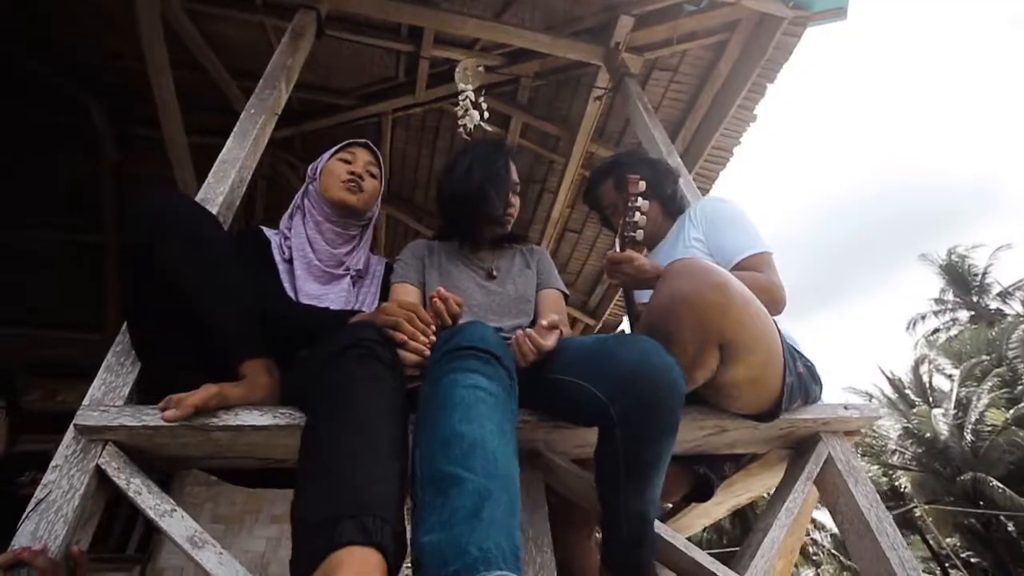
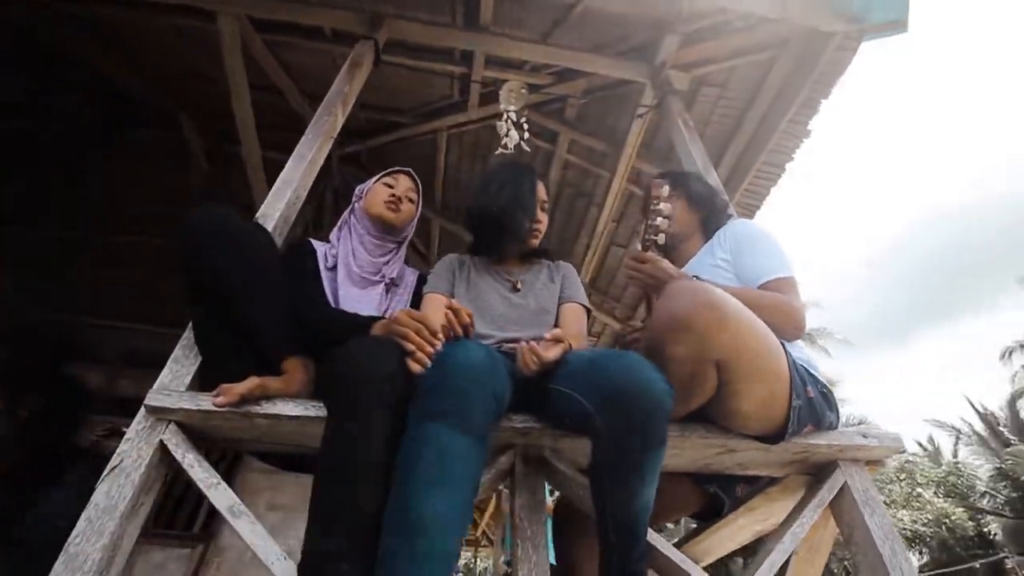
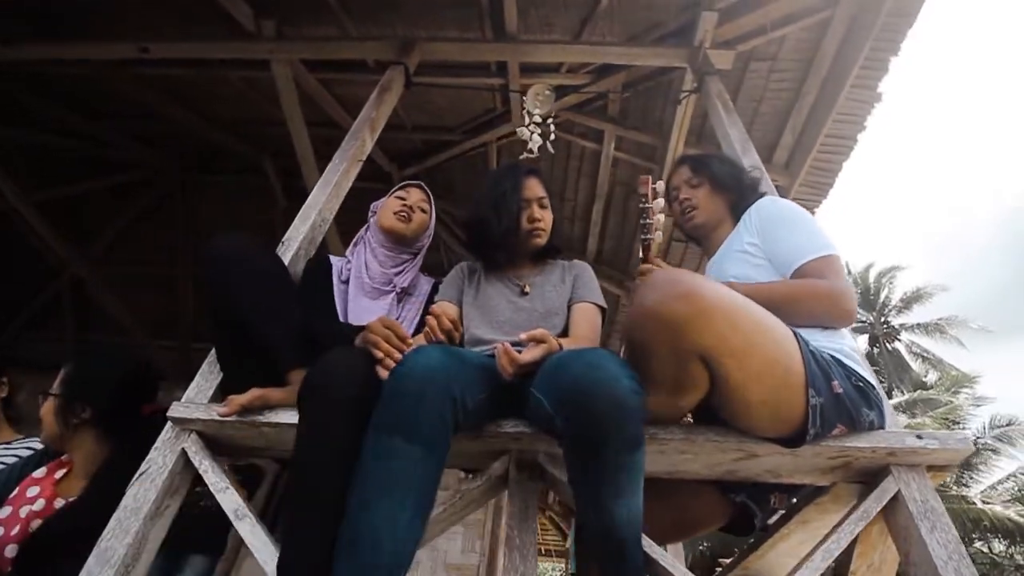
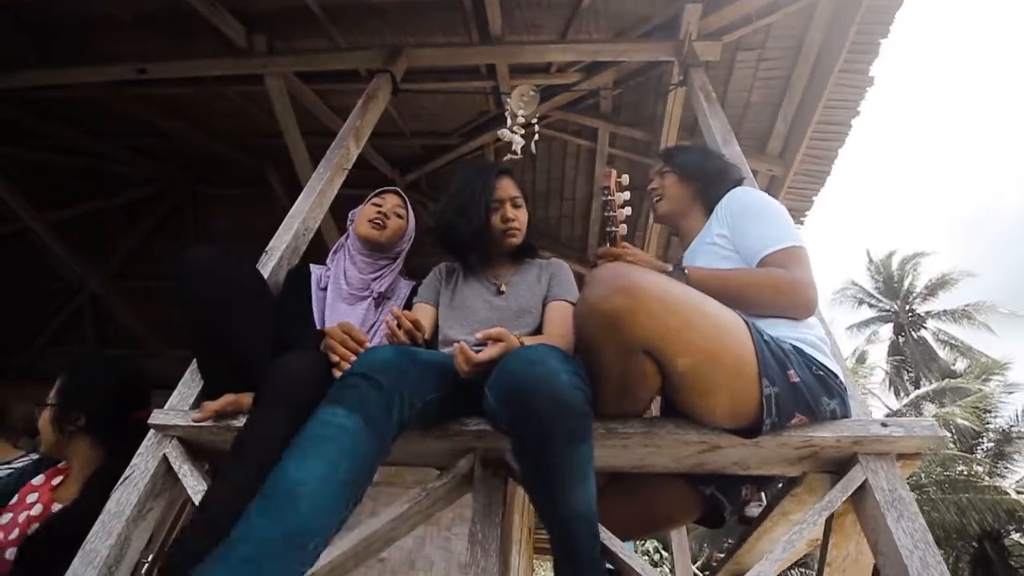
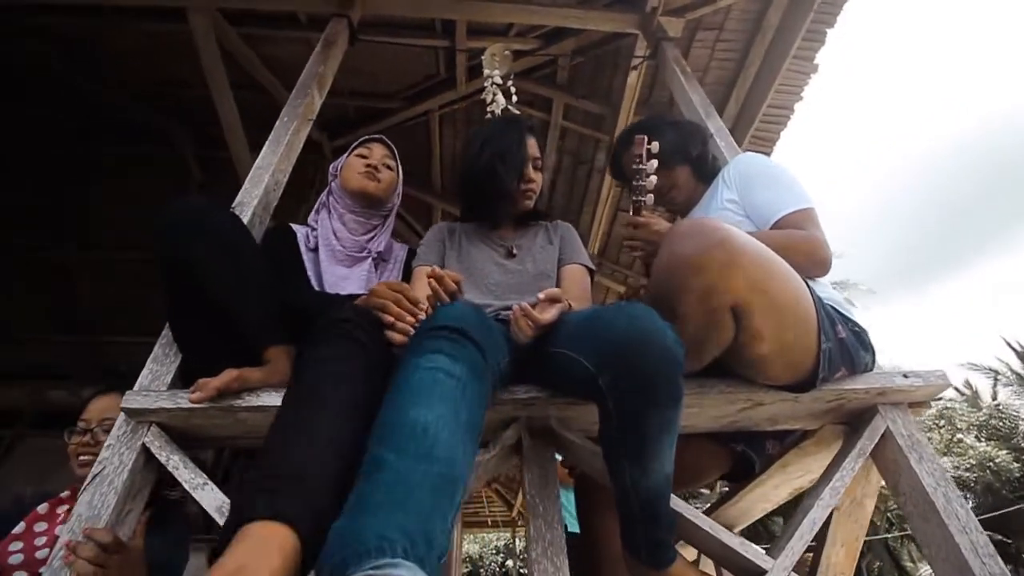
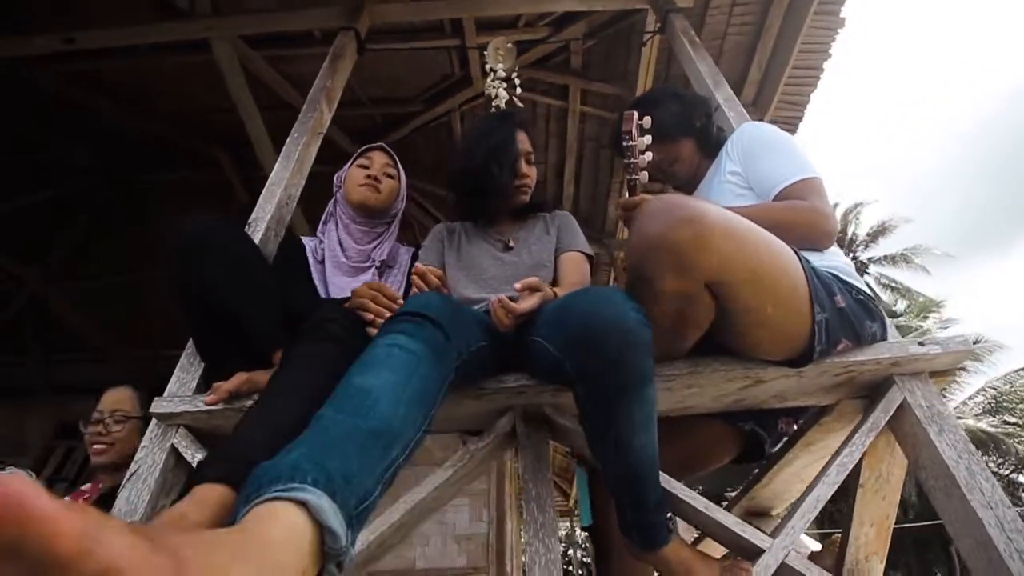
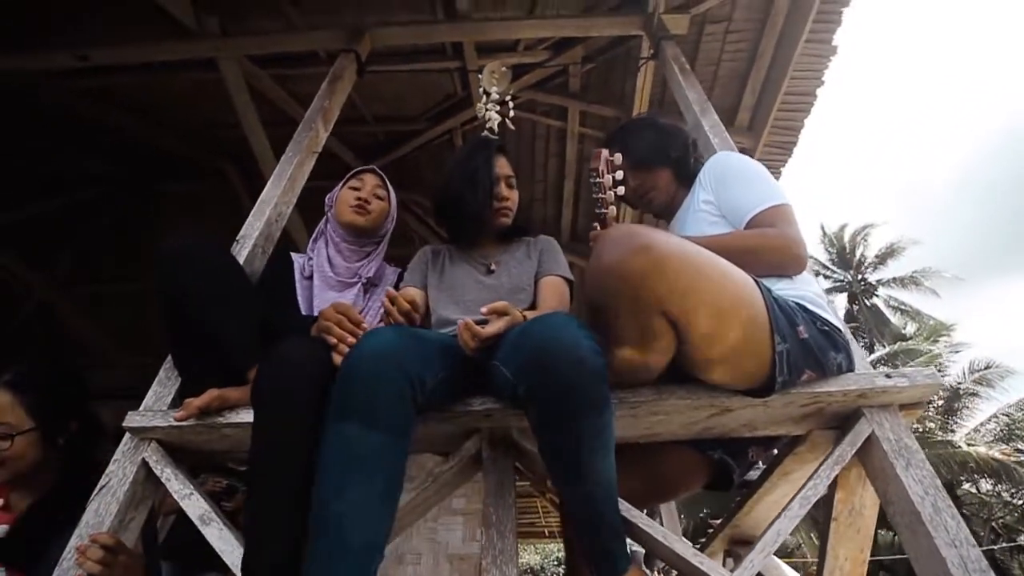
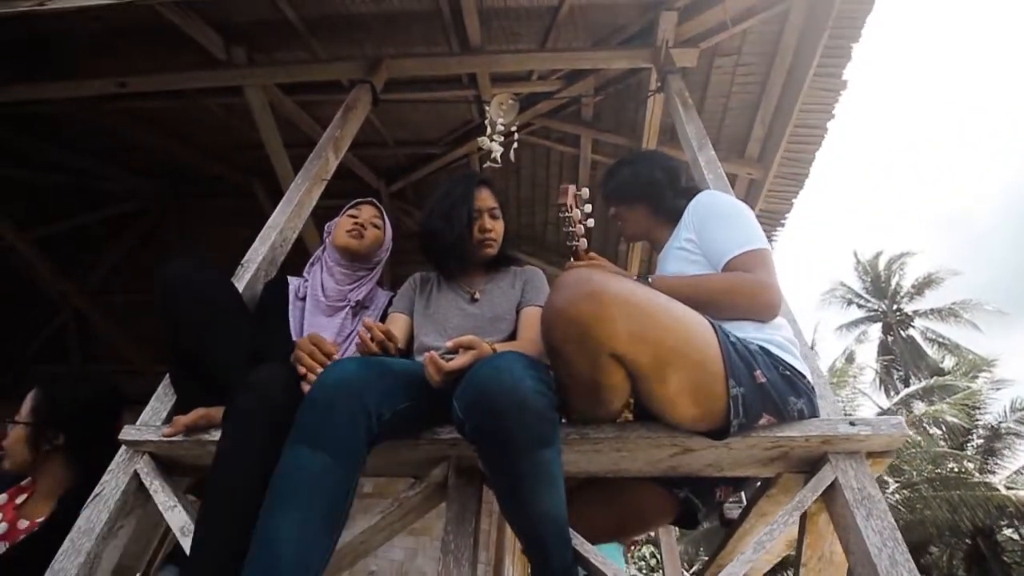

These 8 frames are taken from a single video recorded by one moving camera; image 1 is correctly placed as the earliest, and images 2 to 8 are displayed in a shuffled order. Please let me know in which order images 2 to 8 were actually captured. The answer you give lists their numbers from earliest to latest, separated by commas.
5, 6, 7, 8, 4, 3, 2
